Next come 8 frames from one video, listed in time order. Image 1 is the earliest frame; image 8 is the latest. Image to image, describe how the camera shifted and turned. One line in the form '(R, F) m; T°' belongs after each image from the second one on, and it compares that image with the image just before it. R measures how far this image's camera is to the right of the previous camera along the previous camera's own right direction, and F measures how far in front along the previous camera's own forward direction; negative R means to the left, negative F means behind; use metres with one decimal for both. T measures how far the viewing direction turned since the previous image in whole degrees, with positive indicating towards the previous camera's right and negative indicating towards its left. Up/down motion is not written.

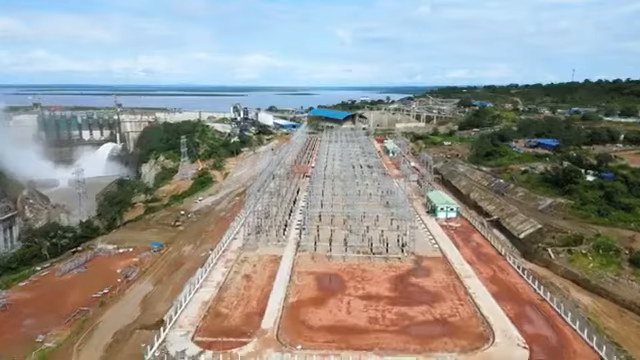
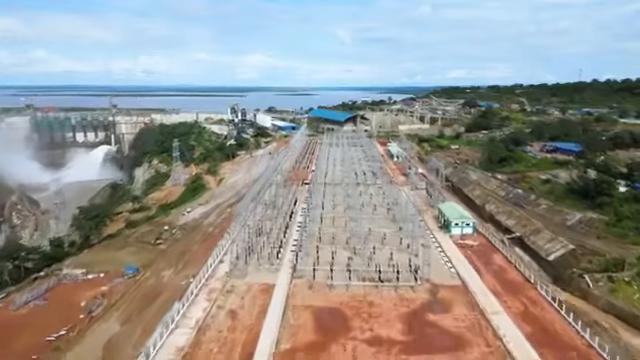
(0.0, +2.6) m; 0°
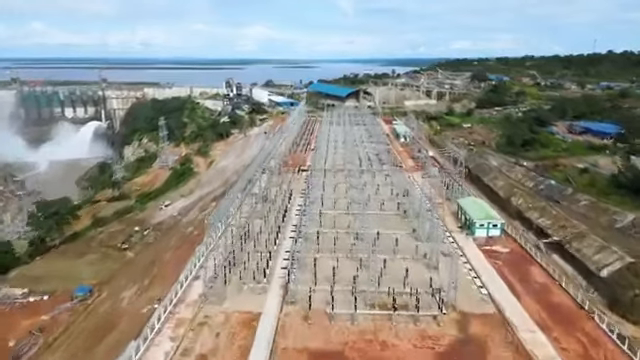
(+0.1, +3.6) m; 0°
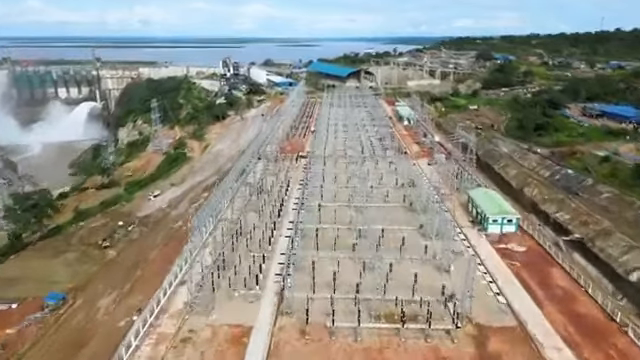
(0.0, +1.5) m; 0°
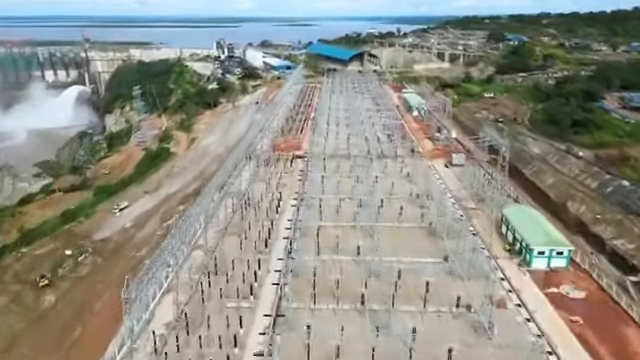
(+0.1, +3.6) m; 0°
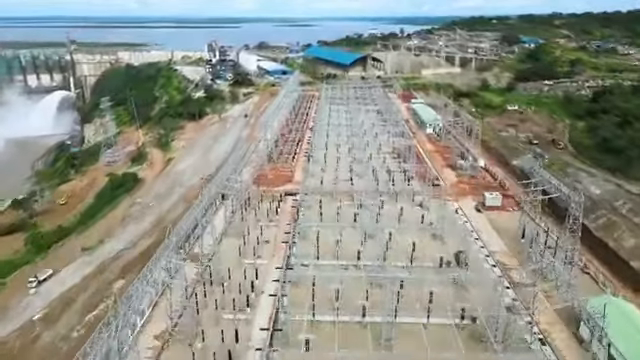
(+0.2, +4.9) m; 0°
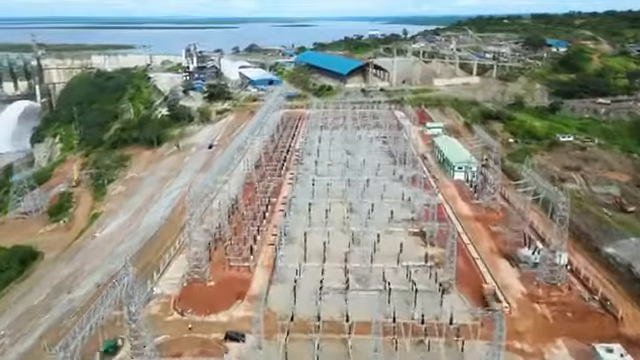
(+0.7, +8.2) m; 0°
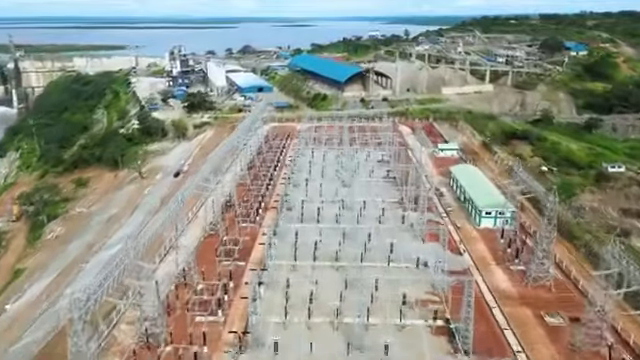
(+0.4, +4.6) m; 0°
